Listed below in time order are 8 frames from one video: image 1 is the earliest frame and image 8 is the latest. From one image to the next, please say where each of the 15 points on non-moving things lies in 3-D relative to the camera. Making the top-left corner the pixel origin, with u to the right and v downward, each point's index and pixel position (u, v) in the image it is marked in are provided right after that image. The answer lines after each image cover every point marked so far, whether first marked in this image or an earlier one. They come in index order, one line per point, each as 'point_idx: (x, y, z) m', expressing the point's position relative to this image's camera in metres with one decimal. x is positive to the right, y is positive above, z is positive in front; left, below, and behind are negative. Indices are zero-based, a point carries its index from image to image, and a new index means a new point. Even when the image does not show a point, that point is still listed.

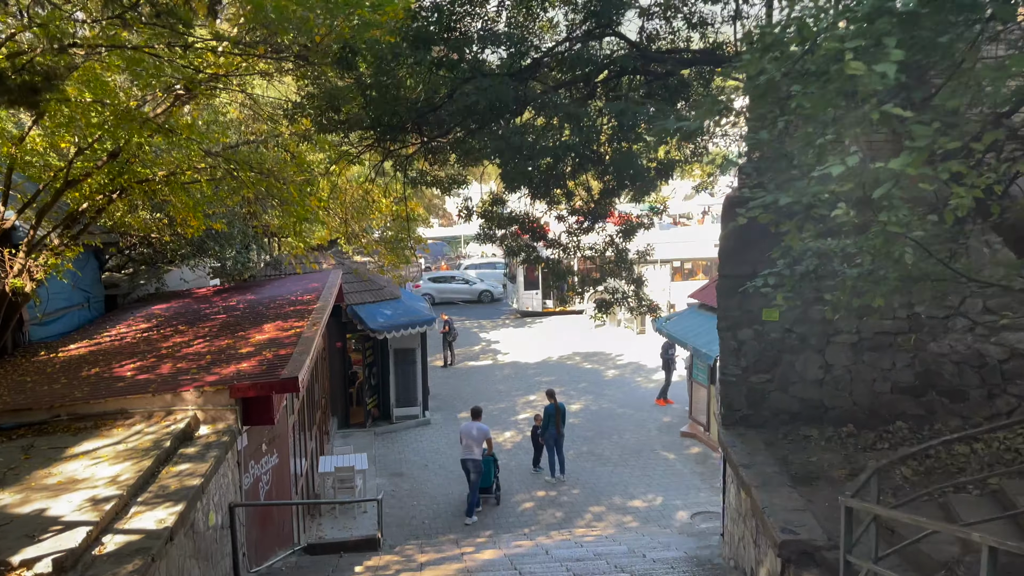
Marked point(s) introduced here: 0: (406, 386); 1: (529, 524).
0: (-2.1, -1.9, +16.2) m
1: (+0.2, -3.3, +11.3) m
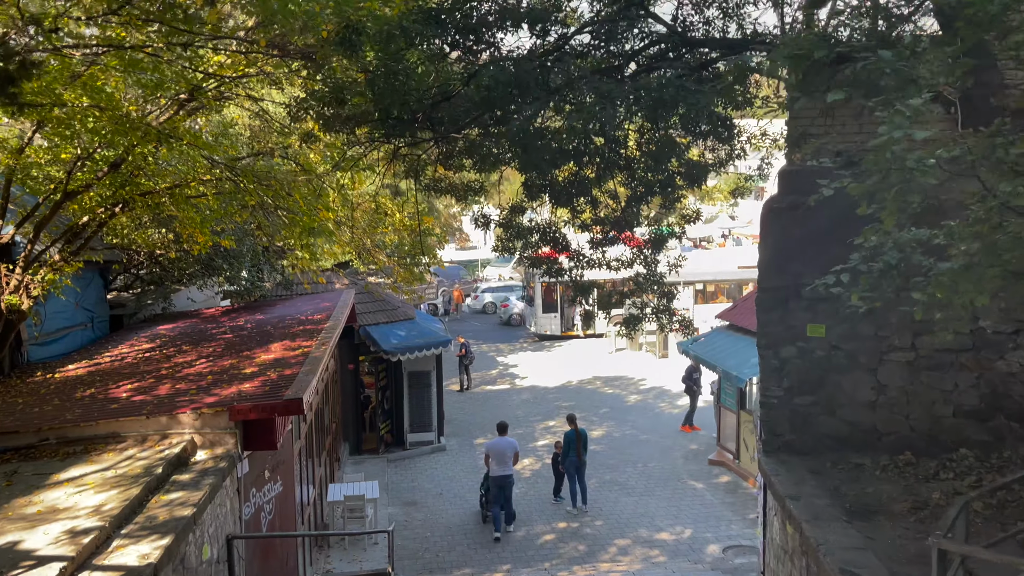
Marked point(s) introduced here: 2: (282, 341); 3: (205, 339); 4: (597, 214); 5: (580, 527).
0: (-1.8, -2.3, +15.6) m
1: (+0.5, -3.5, +10.6) m
2: (-3.0, -0.7, +10.5) m
3: (-4.2, -0.7, +11.1) m
4: (+0.8, +0.7, +7.8) m
5: (+1.0, -3.4, +11.7) m
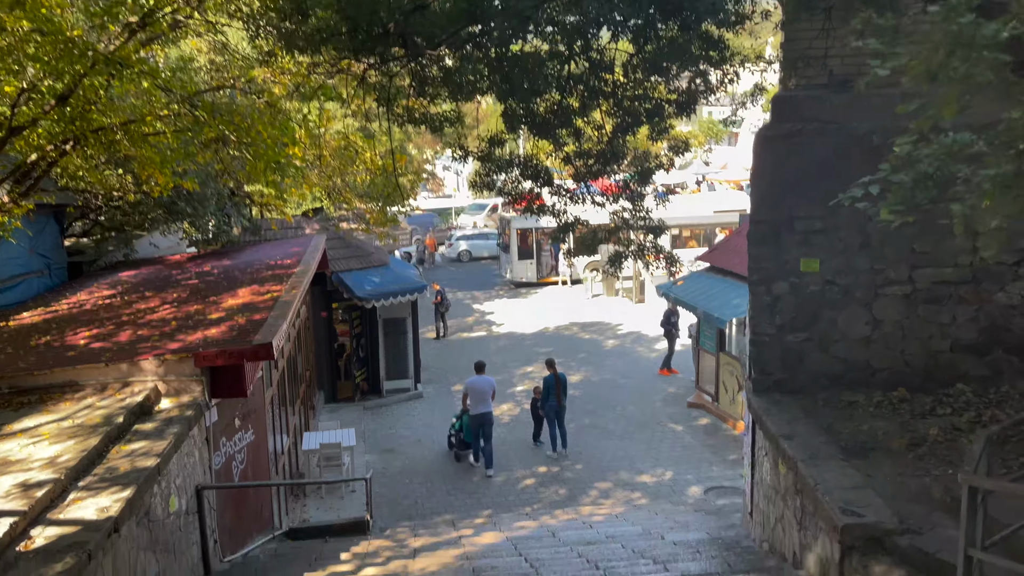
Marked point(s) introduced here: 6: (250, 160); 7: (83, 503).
0: (-2.2, -1.3, +15.3) m
1: (+0.2, -2.8, +10.5) m
2: (-3.2, 0.0, +10.1) m
3: (-4.5, 0.0, +10.6) m
4: (+0.6, +1.3, +7.4) m
5: (+0.7, -2.6, +11.5) m
6: (-3.2, +1.6, +9.7) m
7: (-2.6, -1.3, +5.0) m
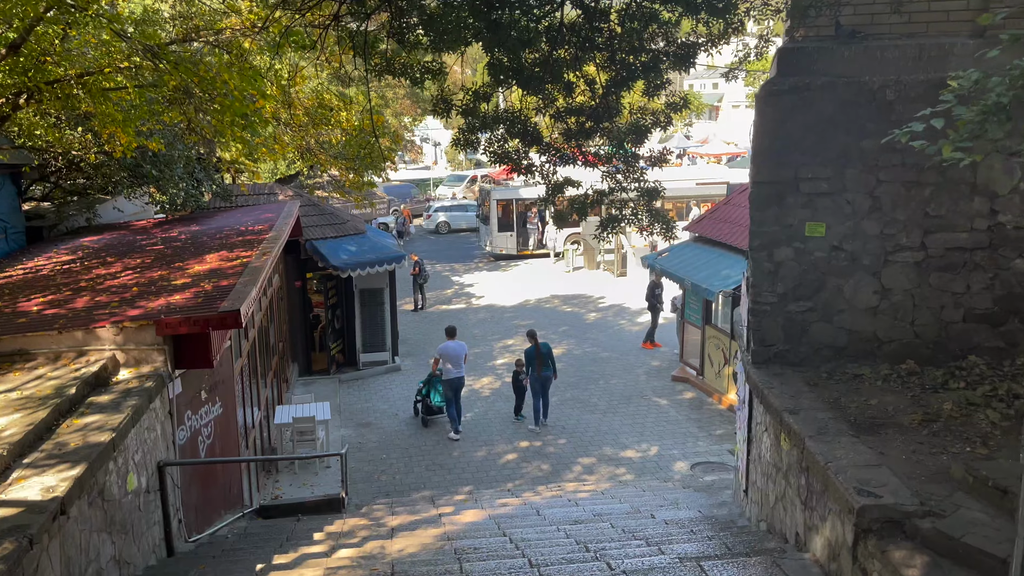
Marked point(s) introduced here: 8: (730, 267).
0: (-2.5, -0.7, +14.8) m
1: (0.0, -2.4, +10.1) m
2: (-3.4, +0.4, +9.5) m
3: (-4.7, +0.5, +10.1) m
4: (+0.5, +1.6, +7.0) m
5: (+0.4, -2.2, +11.2) m
6: (-3.3, +1.9, +9.1) m
7: (-2.7, -1.1, +4.5) m
8: (+3.1, +0.3, +11.5) m
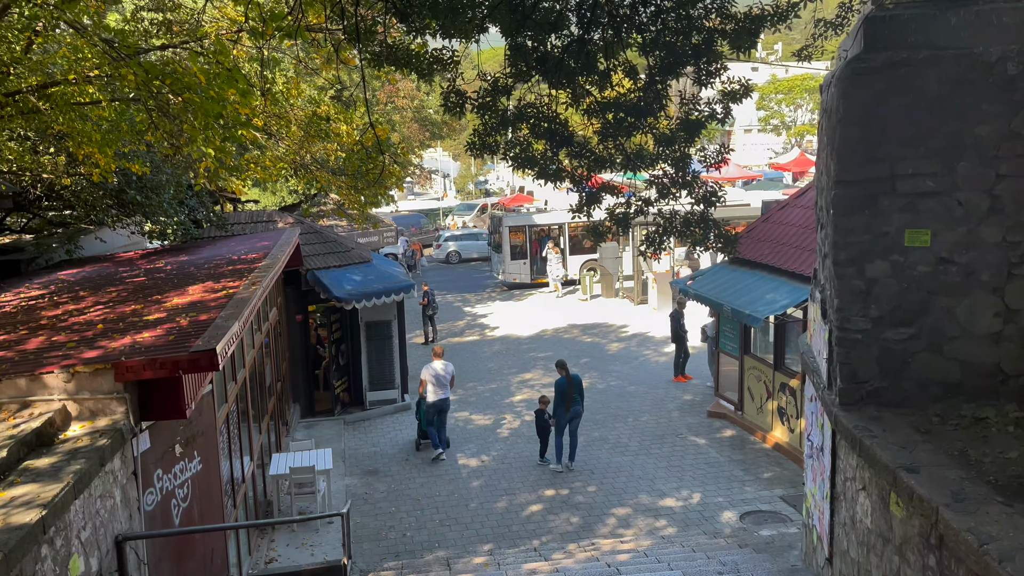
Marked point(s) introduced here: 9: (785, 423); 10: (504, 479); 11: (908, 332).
0: (-2.2, -1.3, +13.7) m
1: (+0.3, -2.7, +8.9) m
2: (-3.2, +0.1, +8.5) m
3: (-4.5, +0.1, +9.0) m
4: (+0.7, +1.4, +5.9) m
5: (+0.7, -2.5, +10.0) m
6: (-3.1, +1.6, +8.1) m
7: (-2.5, -1.2, +3.4) m
8: (+3.3, 0.0, +10.3) m
9: (+3.8, -1.9, +11.3) m
10: (-0.1, -2.5, +10.6) m
11: (+2.4, -0.3, +4.8) m
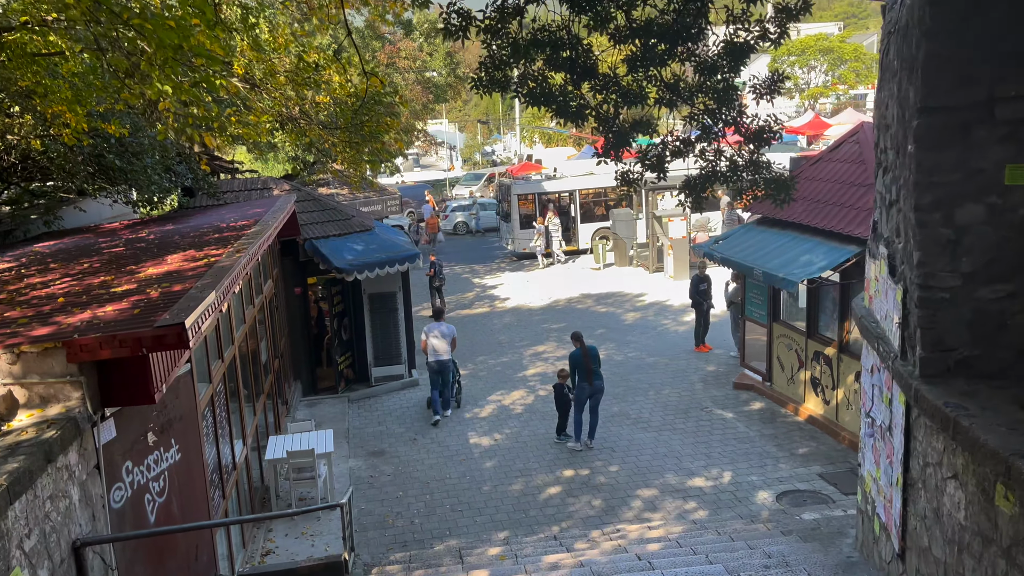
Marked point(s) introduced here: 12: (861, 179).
0: (-2.0, -0.8, +13.0) m
1: (+0.5, -2.3, +8.2) m
2: (-3.1, +0.4, +7.7) m
3: (-4.3, +0.3, +8.2) m
4: (+0.8, +1.6, +5.0) m
5: (+0.9, -2.1, +9.3) m
6: (-3.1, +1.9, +7.3) m
7: (-2.4, -1.1, +2.6) m
8: (+3.5, +0.4, +9.5) m
9: (+4.0, -1.4, +10.5) m
10: (+0.1, -2.1, +9.9) m
11: (+2.5, 0.0, +4.0) m
12: (+4.1, +1.3, +9.6) m
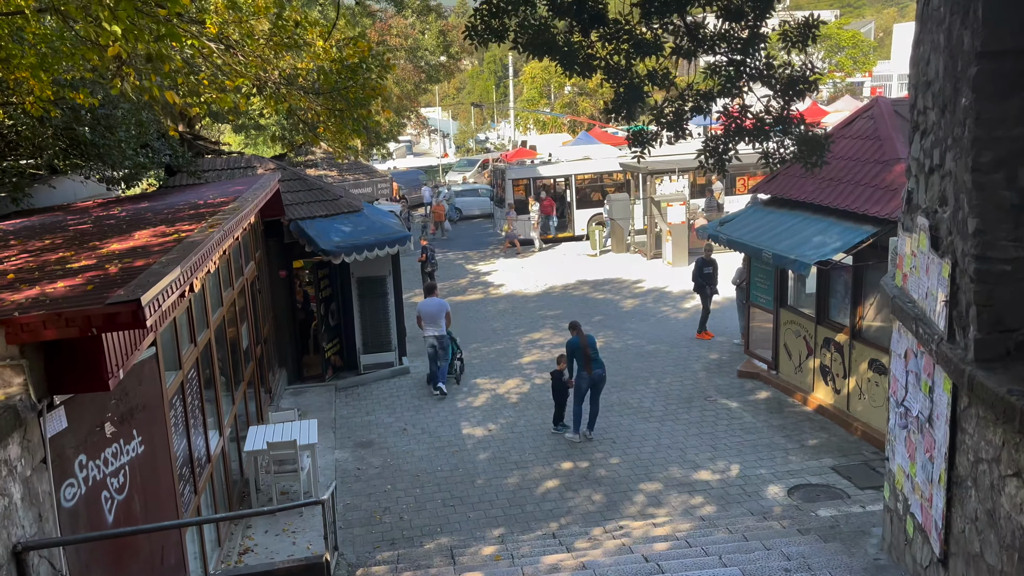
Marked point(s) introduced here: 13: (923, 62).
0: (-2.1, -0.6, +12.4) m
1: (+0.4, -2.1, +7.7) m
2: (-3.1, +0.5, +7.2) m
3: (-4.4, +0.5, +7.7) m
4: (+0.7, +1.8, +4.5) m
5: (+0.9, -1.9, +8.8) m
6: (-3.1, +2.0, +6.7) m
7: (-2.4, -1.0, +2.1) m
8: (+3.4, +0.6, +9.0) m
9: (+3.9, -1.2, +10.0) m
10: (0.0, -1.9, +9.4) m
11: (+2.5, +0.1, +3.5) m
12: (+4.1, +1.5, +9.0) m
13: (+2.4, +1.3, +4.7) m
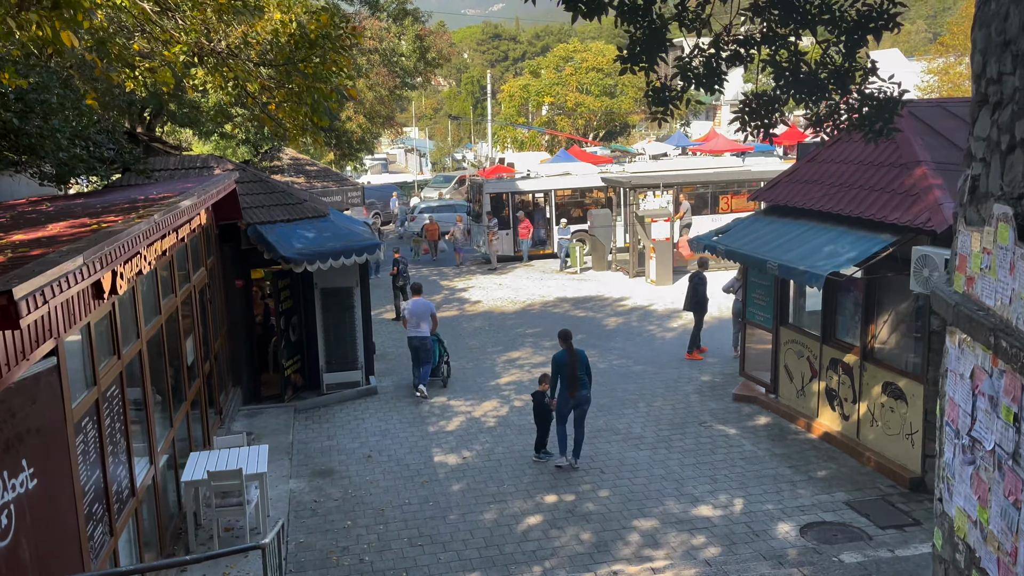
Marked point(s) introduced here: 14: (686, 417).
0: (-2.4, -0.7, +11.4) m
1: (+0.2, -2.2, +6.7) m
2: (-3.3, +0.5, +6.1) m
3: (-4.5, +0.5, +6.6) m
4: (+0.7, +1.8, +3.6) m
5: (+0.6, -2.1, +7.8) m
6: (-3.2, +2.0, +5.8) m
7: (-2.4, -0.9, +1.1) m
8: (+3.2, +0.5, +8.2) m
9: (+3.7, -1.4, +9.2) m
10: (-0.2, -2.0, +8.4) m
11: (+2.4, +0.1, +2.7) m
12: (+3.9, +1.3, +8.3) m
13: (+2.3, +1.3, +3.9) m
14: (+2.2, -1.6, +10.2) m
